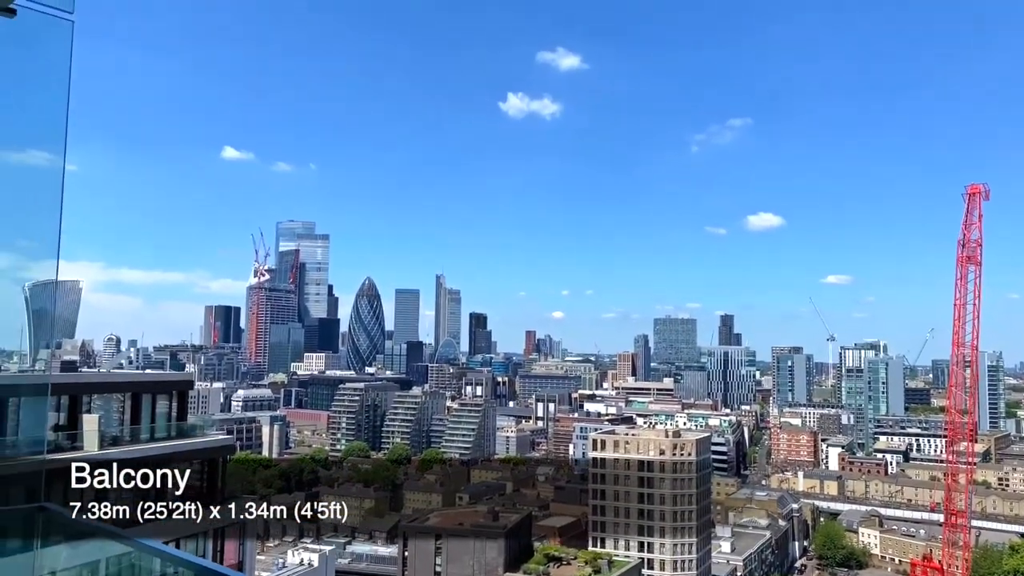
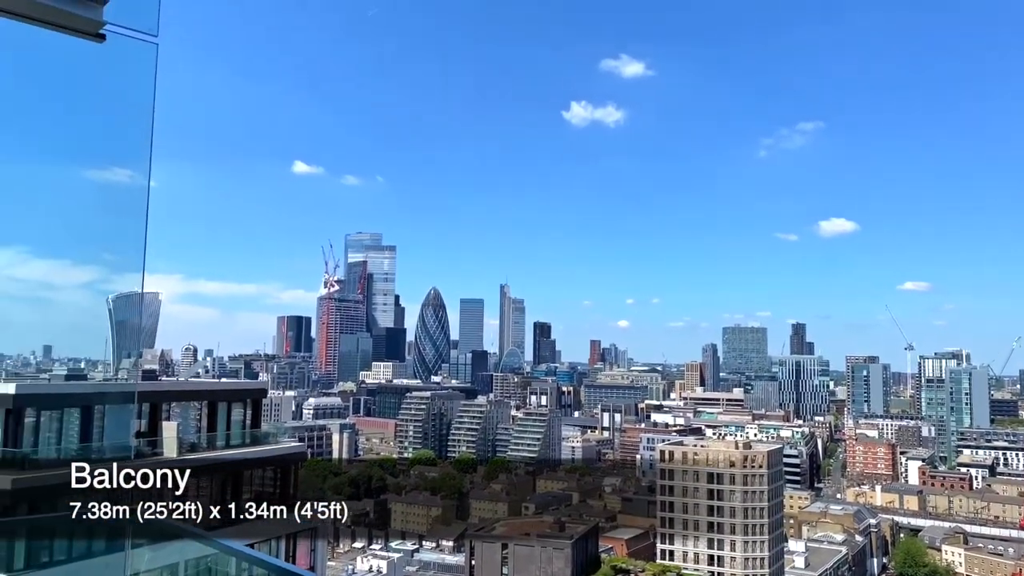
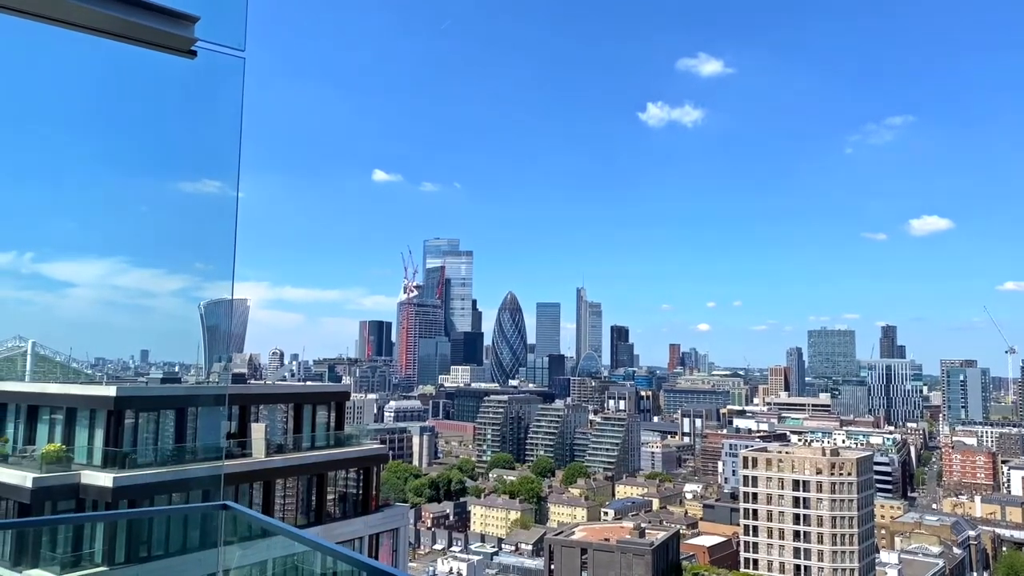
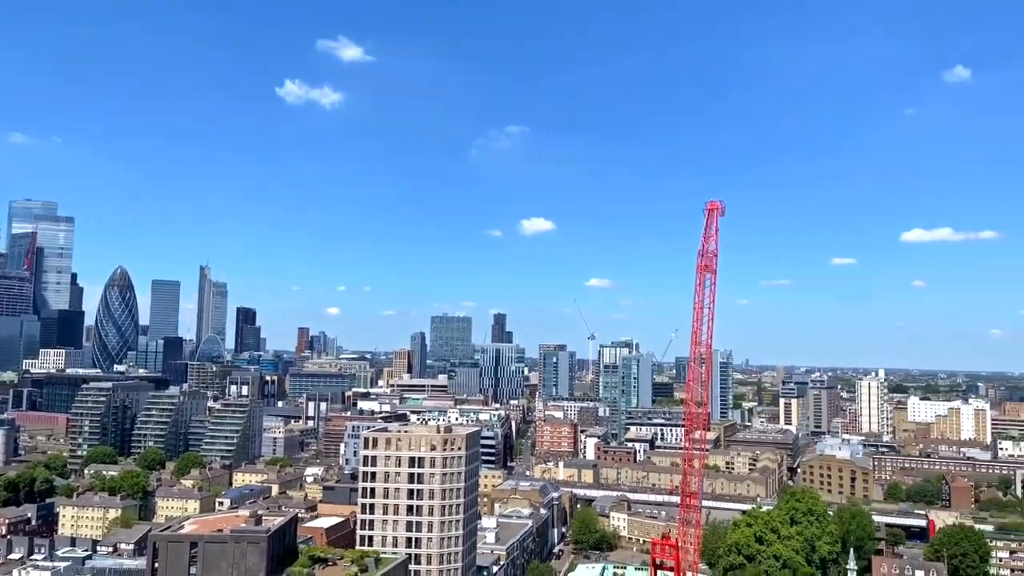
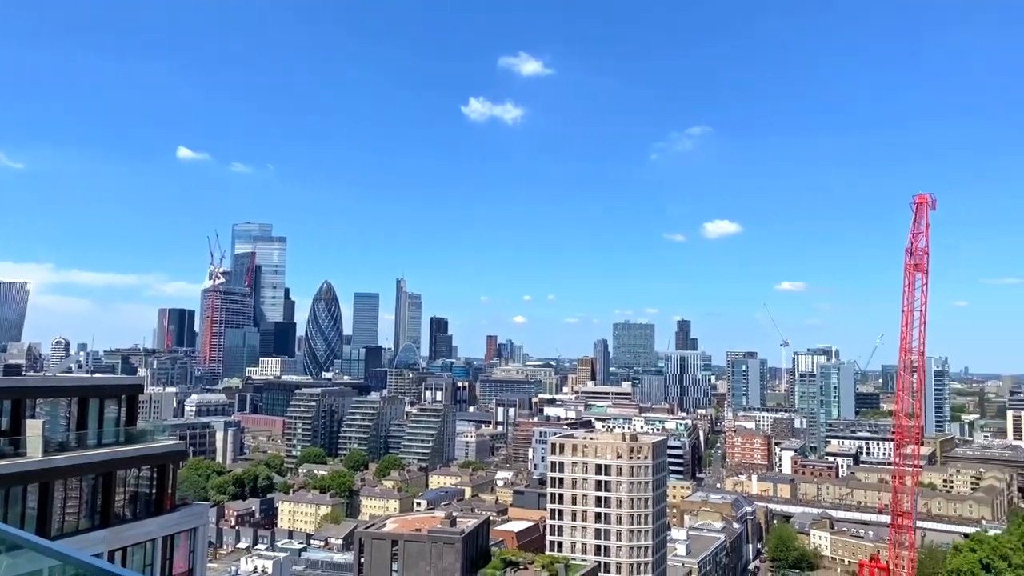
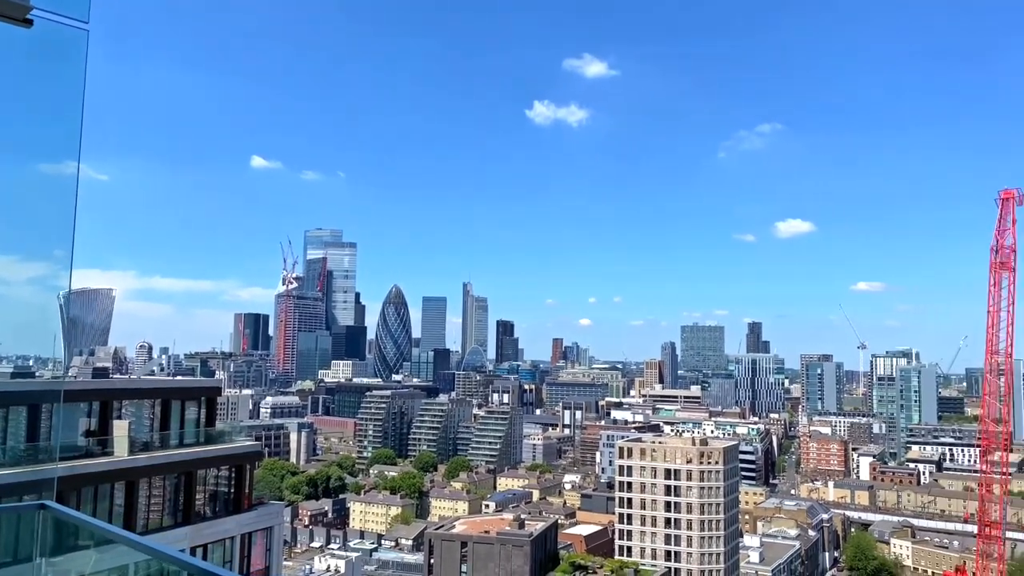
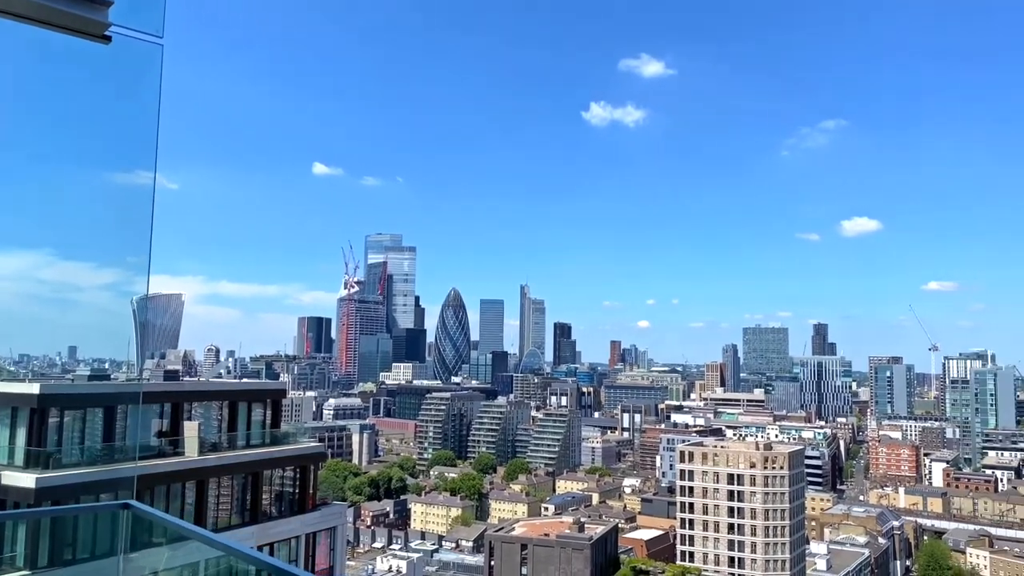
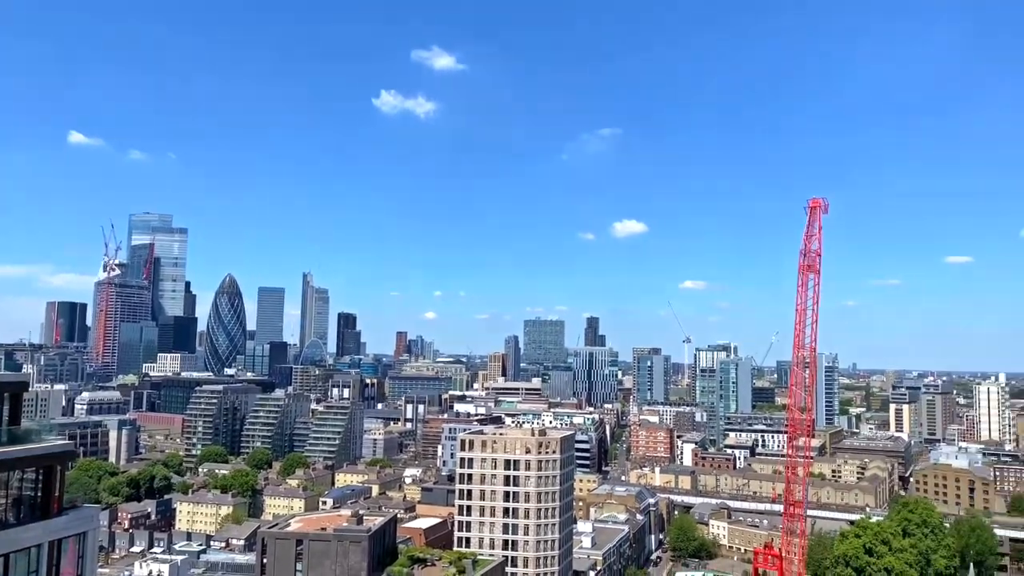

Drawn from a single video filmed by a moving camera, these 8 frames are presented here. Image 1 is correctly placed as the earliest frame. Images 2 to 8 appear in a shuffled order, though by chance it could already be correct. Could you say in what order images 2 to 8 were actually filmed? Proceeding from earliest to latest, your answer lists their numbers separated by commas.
2, 3, 7, 6, 5, 8, 4
